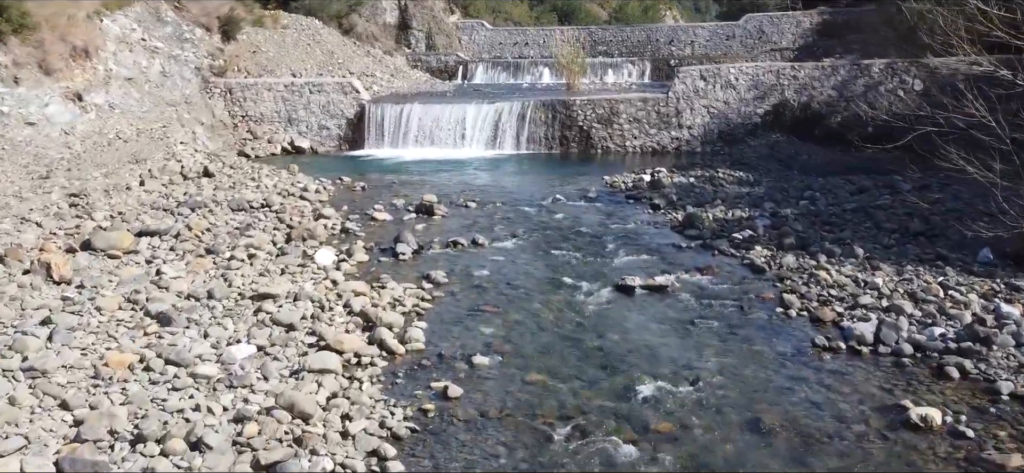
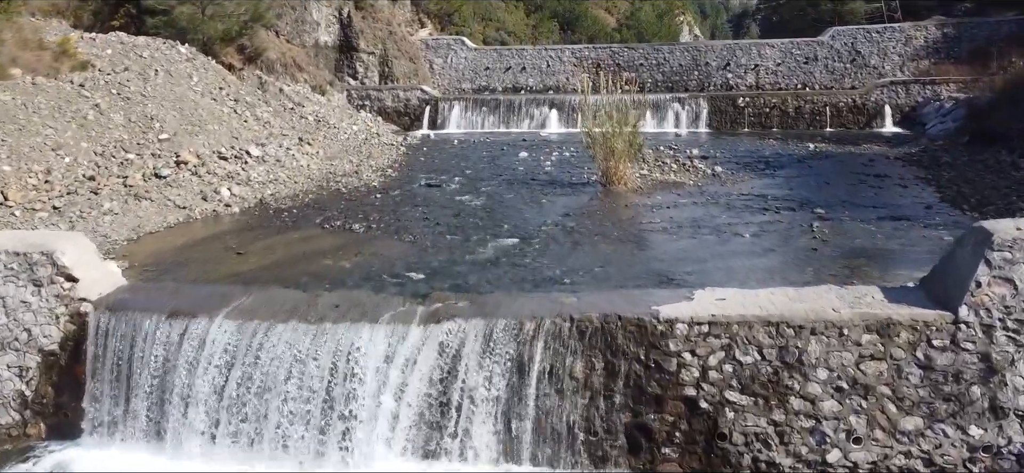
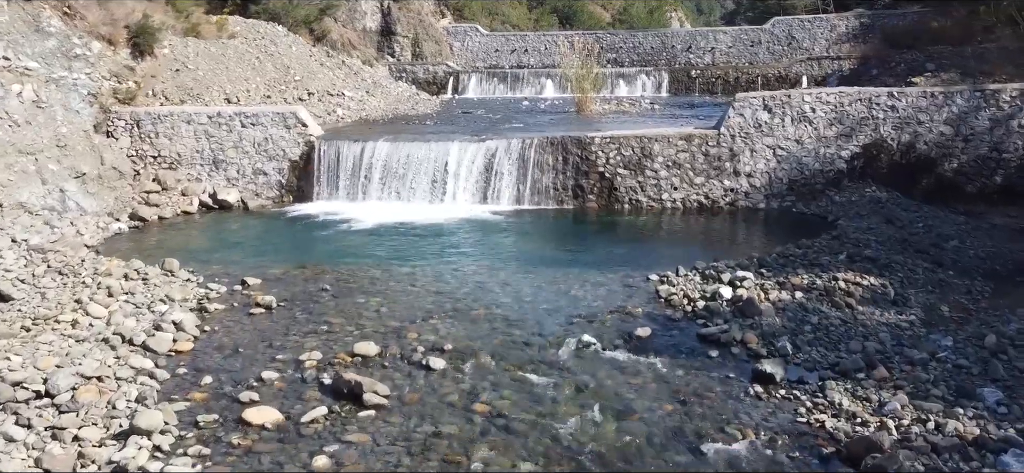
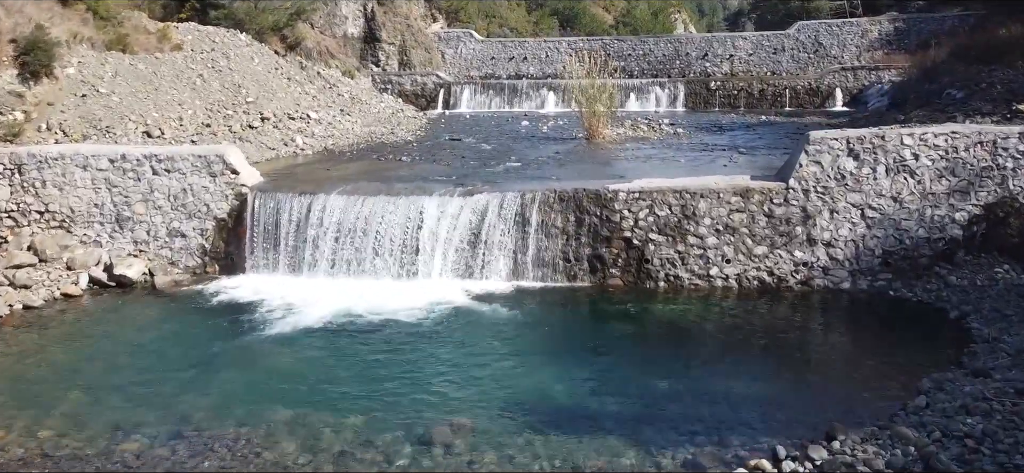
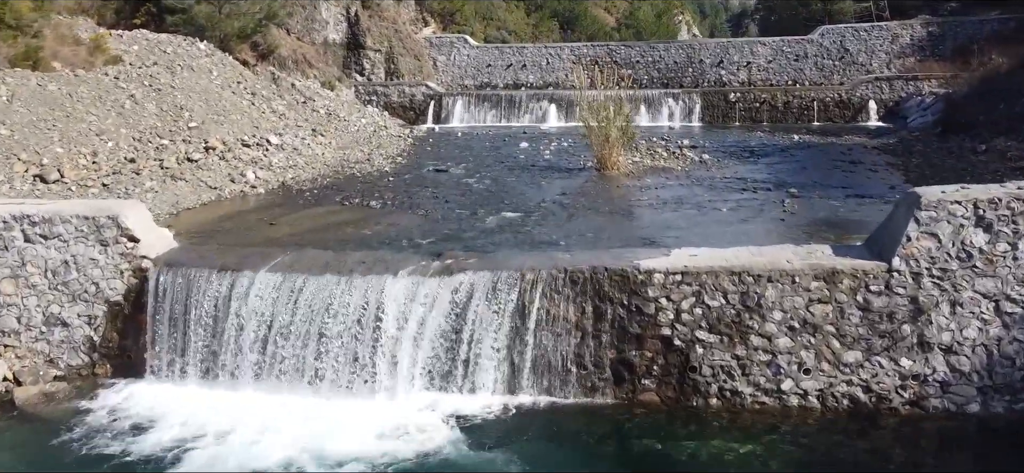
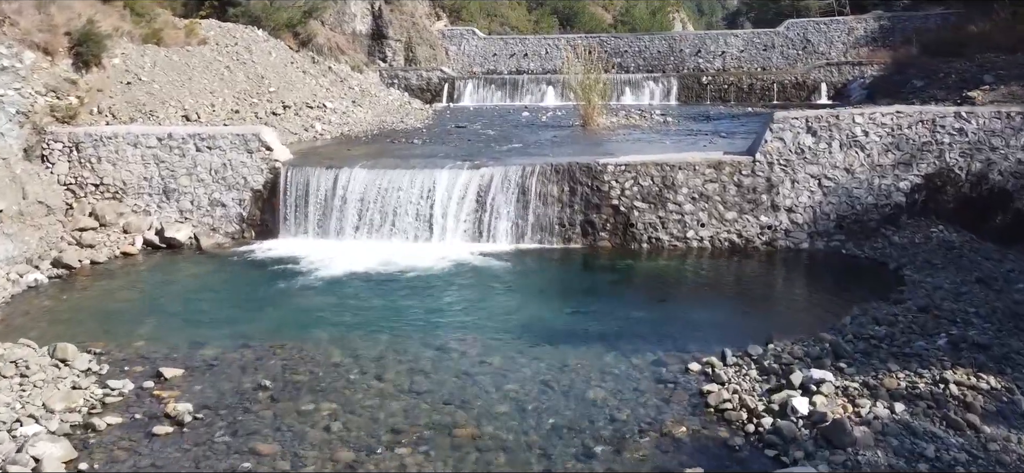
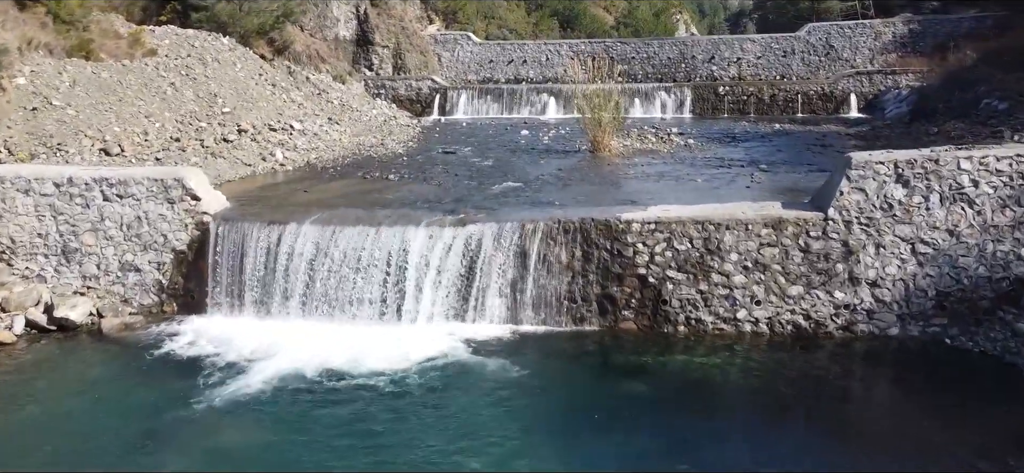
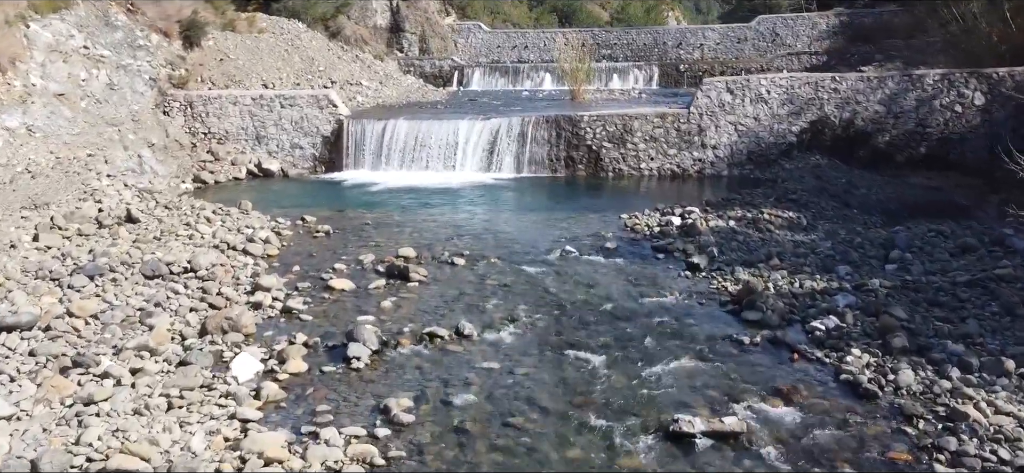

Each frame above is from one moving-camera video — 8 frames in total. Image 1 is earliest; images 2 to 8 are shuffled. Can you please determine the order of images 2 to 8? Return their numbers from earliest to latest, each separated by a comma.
8, 3, 6, 4, 7, 5, 2
